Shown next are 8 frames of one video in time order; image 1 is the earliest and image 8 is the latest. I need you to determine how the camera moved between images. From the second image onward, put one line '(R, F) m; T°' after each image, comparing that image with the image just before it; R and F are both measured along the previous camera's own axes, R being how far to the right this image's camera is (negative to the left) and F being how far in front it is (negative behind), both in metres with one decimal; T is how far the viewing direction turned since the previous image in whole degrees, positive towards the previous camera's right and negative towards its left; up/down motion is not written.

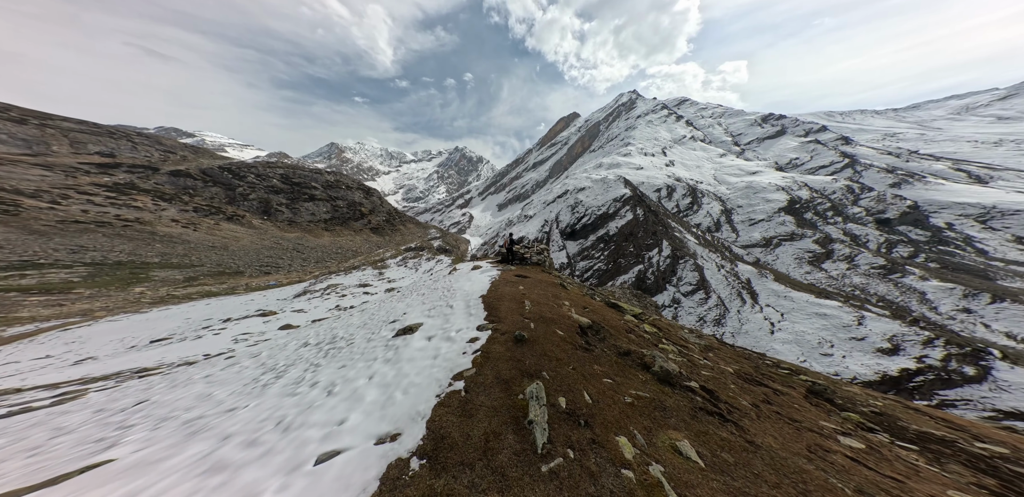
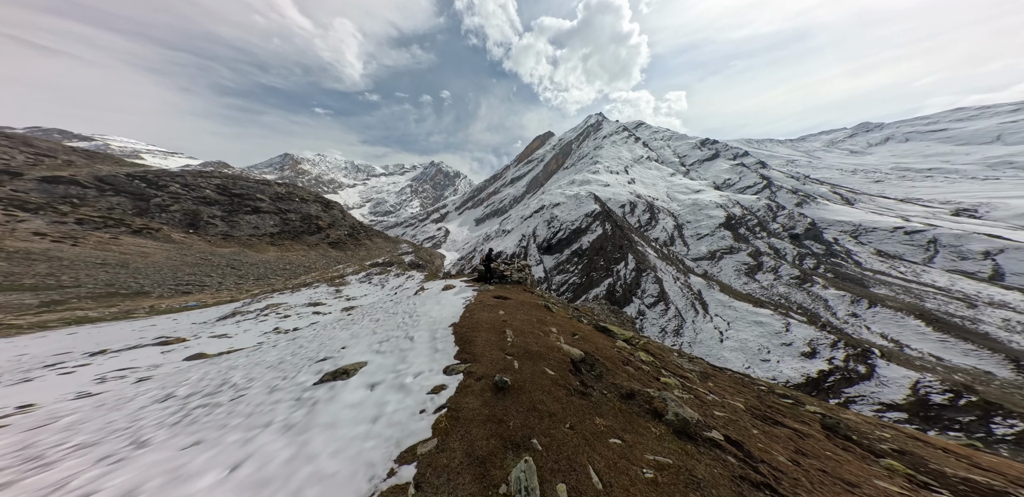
(-0.2, +1.7) m; +8°
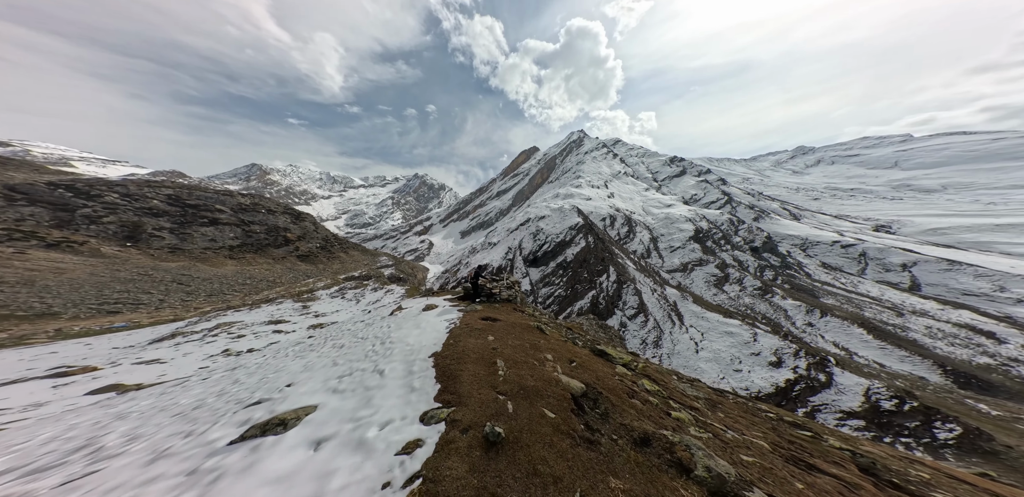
(-0.3, +1.1) m; +4°
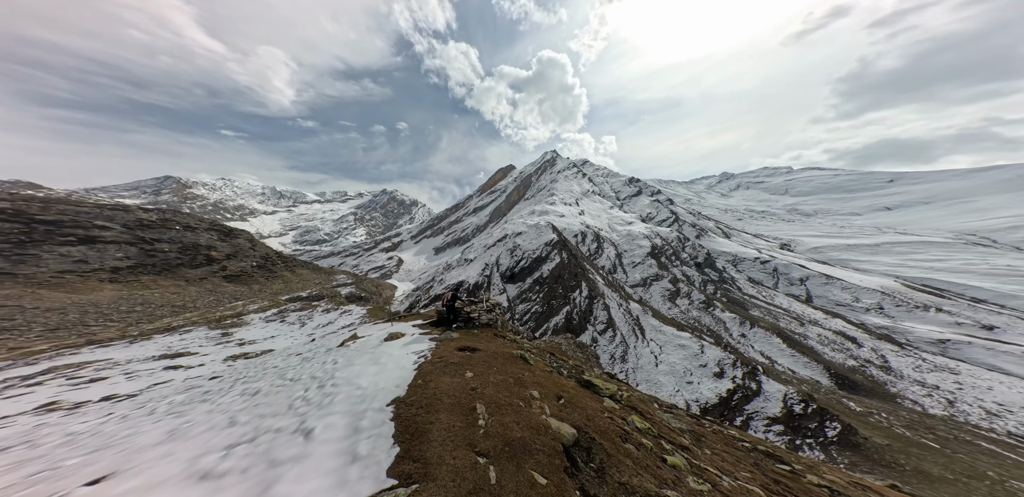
(-0.3, +1.2) m; +7°
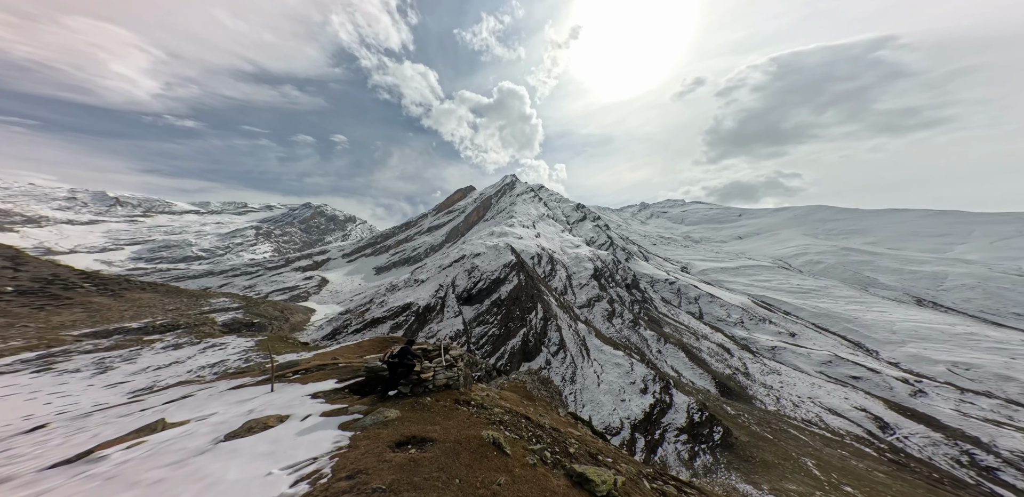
(+2.0, +2.7) m; +11°
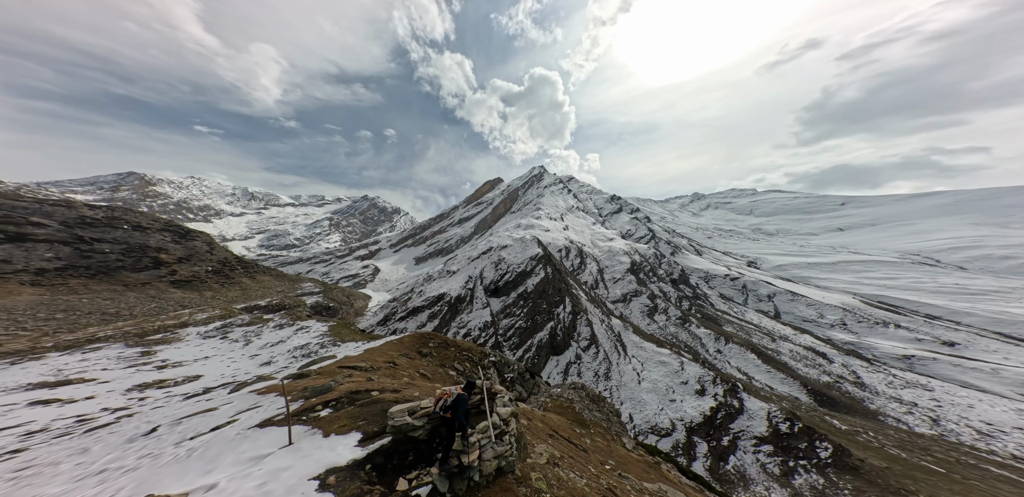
(-2.7, -2.0) m; -7°
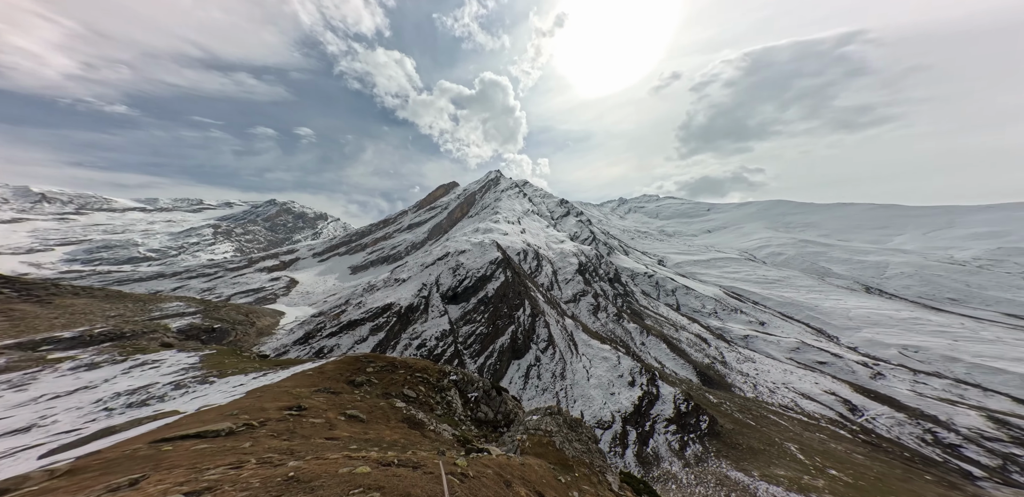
(+7.2, 0.0) m; +10°
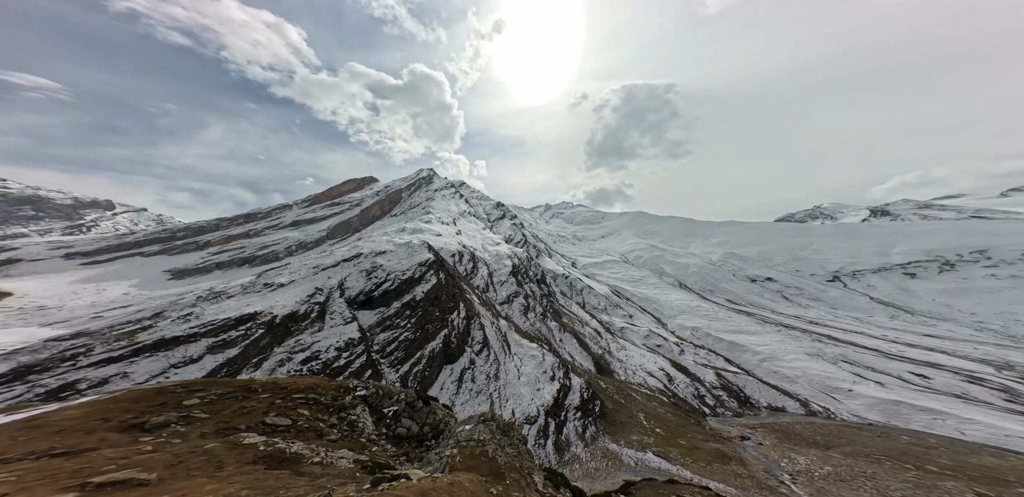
(+23.6, +4.4) m; +13°
